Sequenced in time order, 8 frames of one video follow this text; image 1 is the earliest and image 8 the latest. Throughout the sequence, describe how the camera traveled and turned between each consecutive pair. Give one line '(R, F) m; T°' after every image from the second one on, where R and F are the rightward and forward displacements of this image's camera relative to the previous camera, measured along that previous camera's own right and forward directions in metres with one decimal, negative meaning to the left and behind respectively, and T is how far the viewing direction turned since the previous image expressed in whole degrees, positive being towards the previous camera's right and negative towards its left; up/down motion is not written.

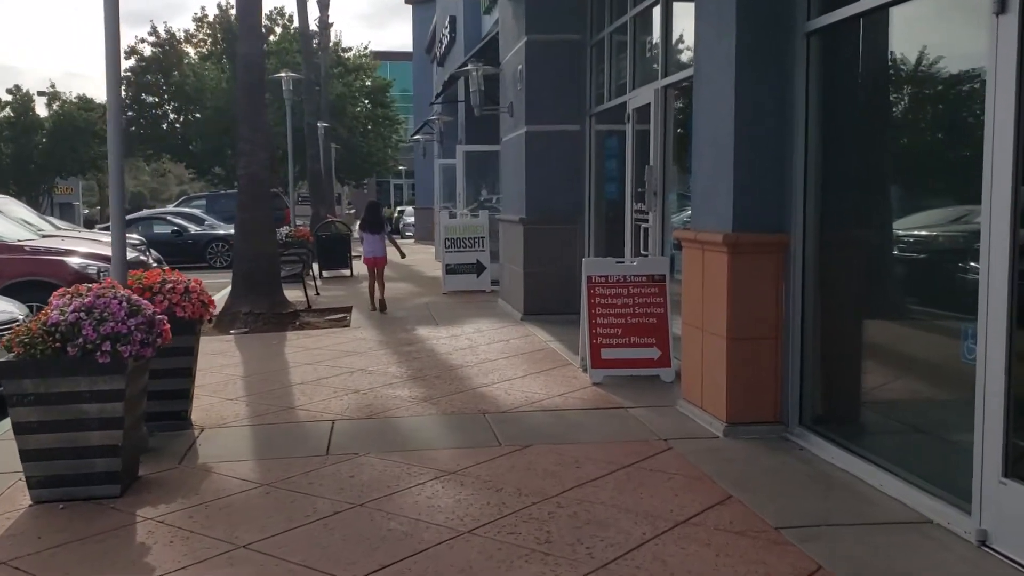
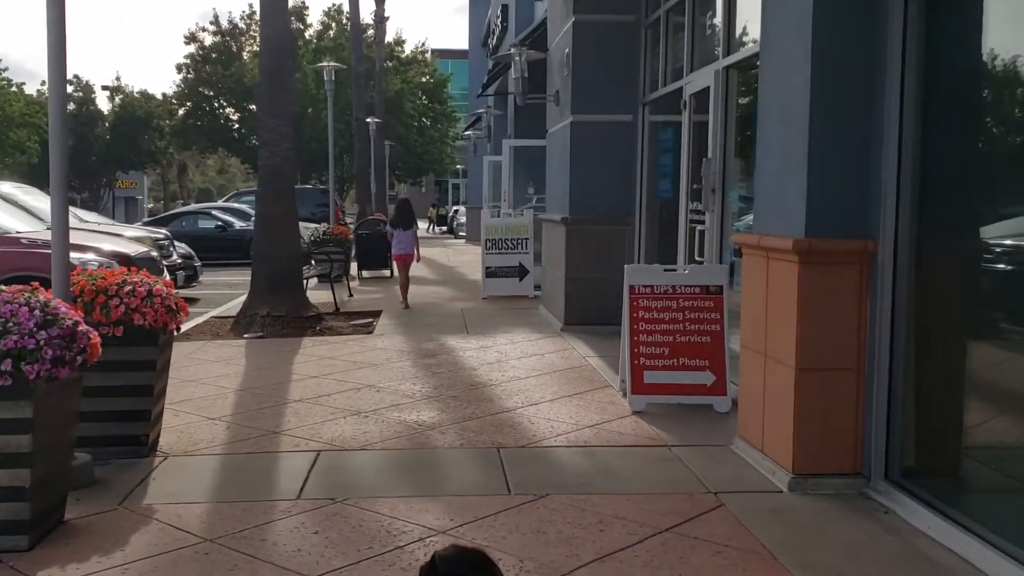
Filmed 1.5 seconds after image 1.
(+0.2, +1.2) m; -4°
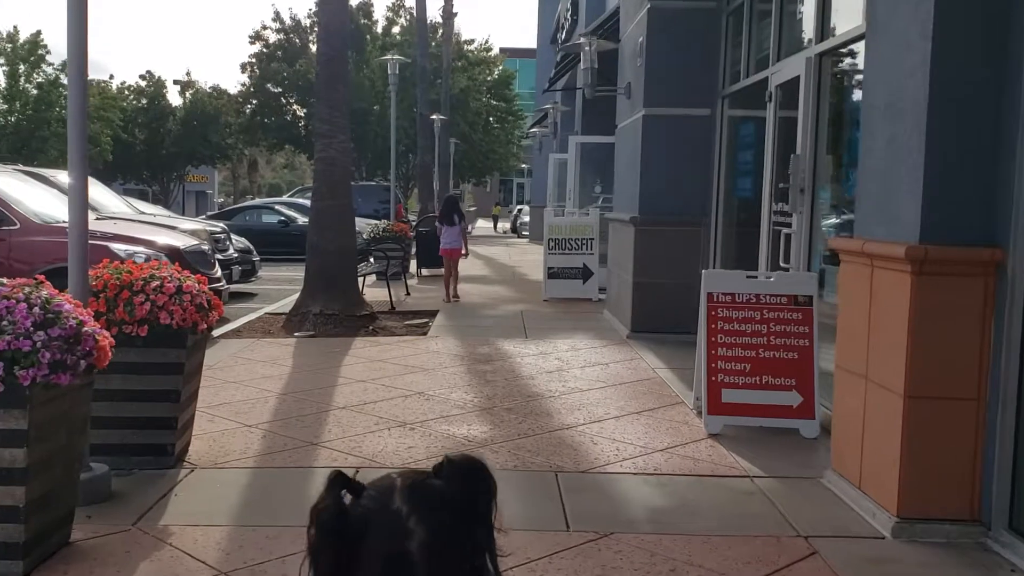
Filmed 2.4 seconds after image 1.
(0.0, +0.6) m; -4°
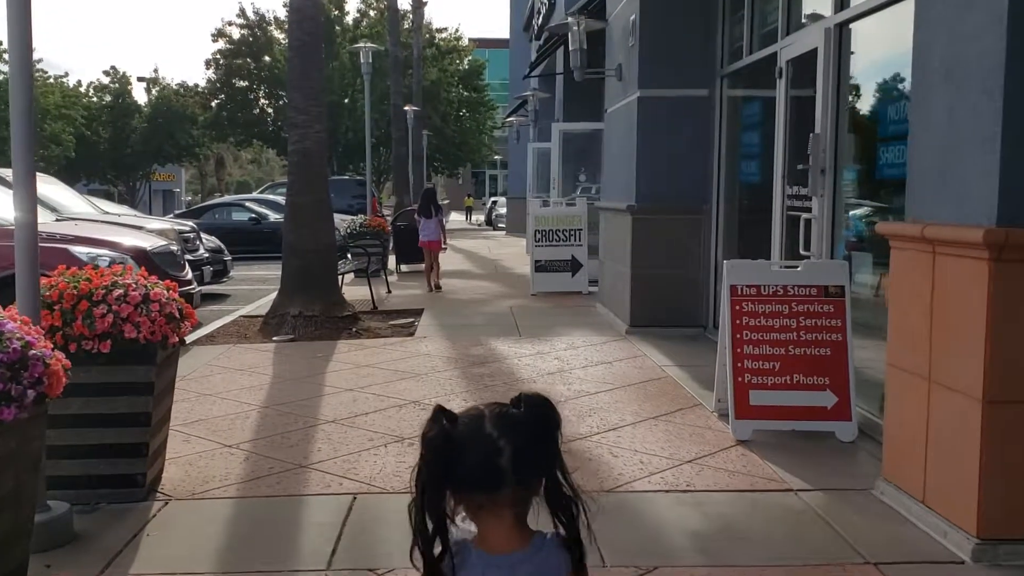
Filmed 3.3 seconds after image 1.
(-0.2, +0.6) m; +2°
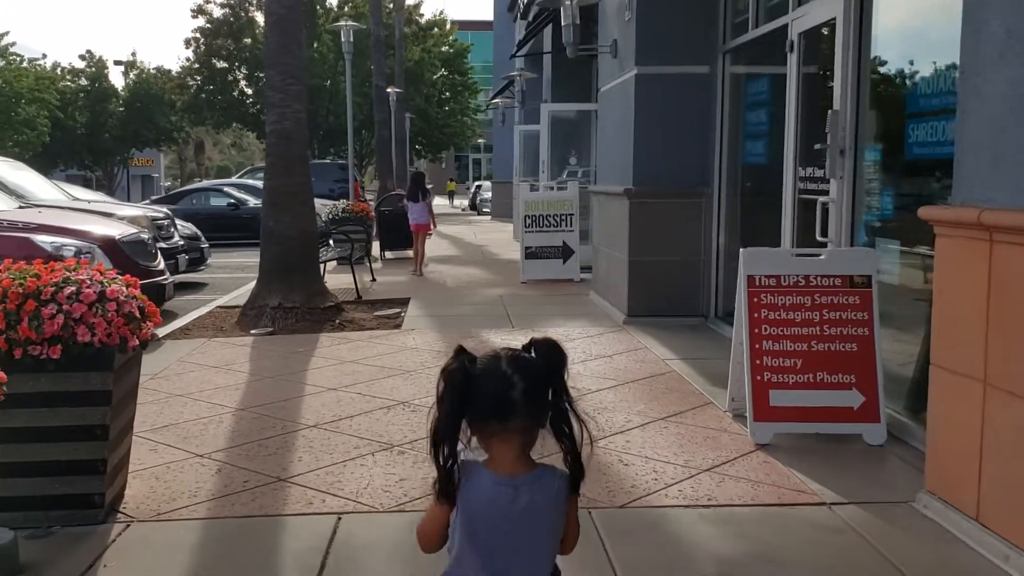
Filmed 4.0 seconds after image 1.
(-0.1, +0.5) m; +1°
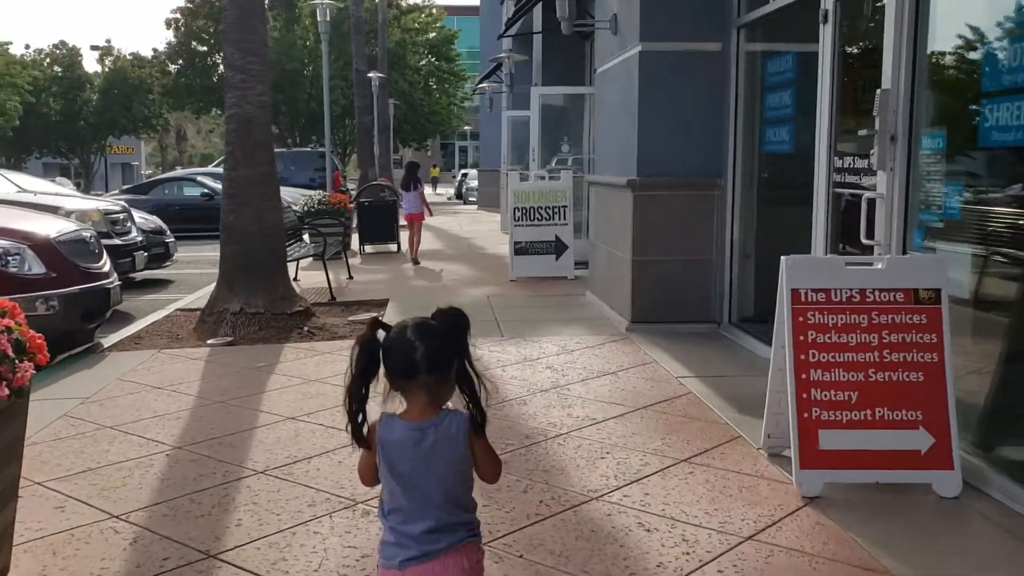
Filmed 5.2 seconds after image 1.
(0.0, +1.0) m; +1°
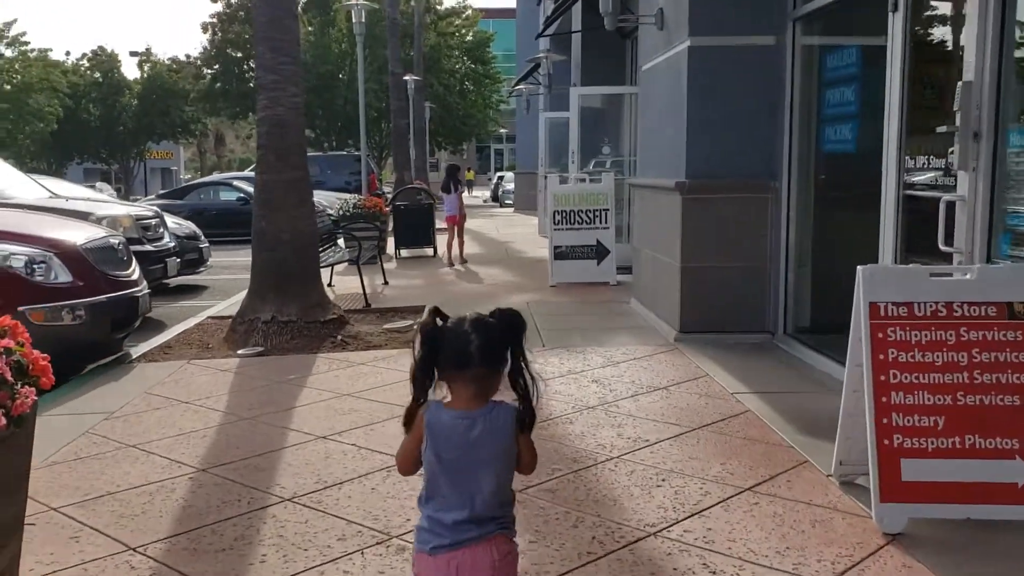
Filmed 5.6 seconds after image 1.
(-0.1, +0.4) m; -2°
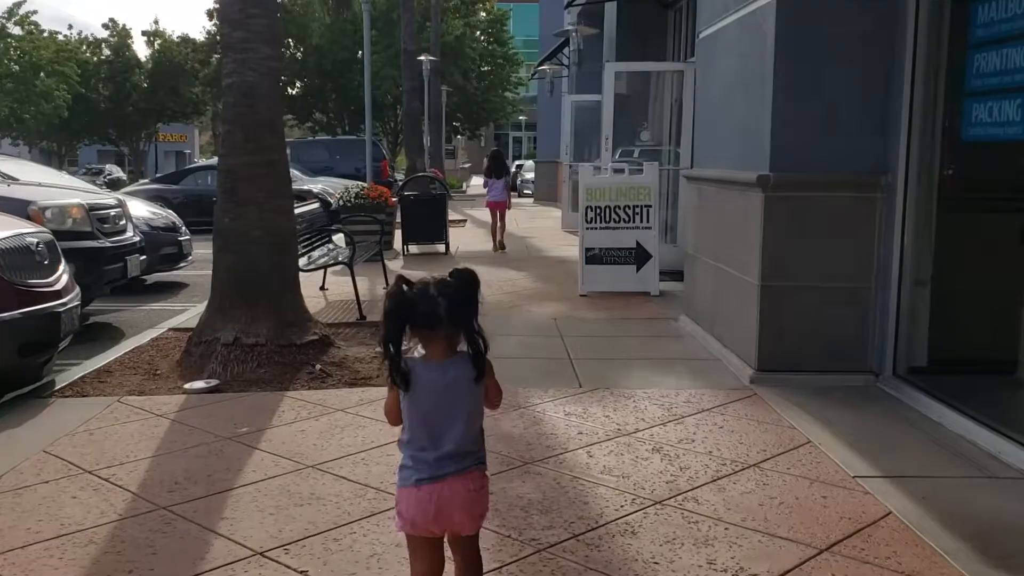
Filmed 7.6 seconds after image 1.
(-0.1, +1.8) m; -1°
